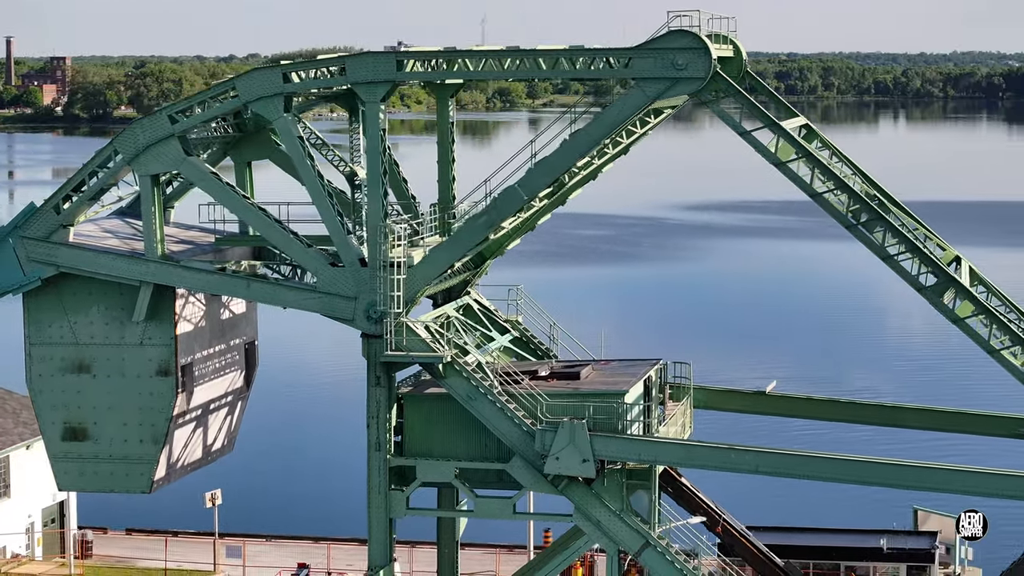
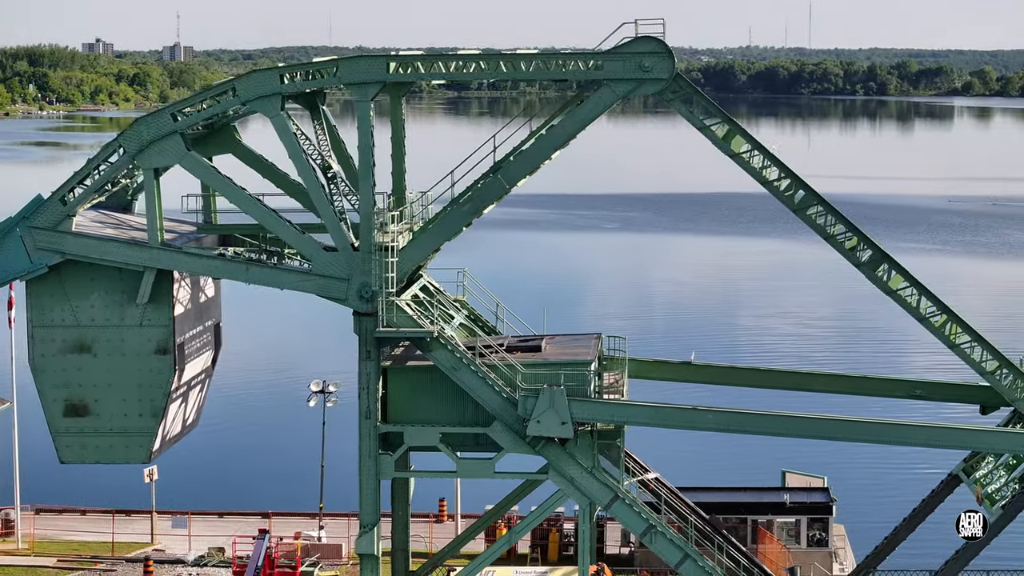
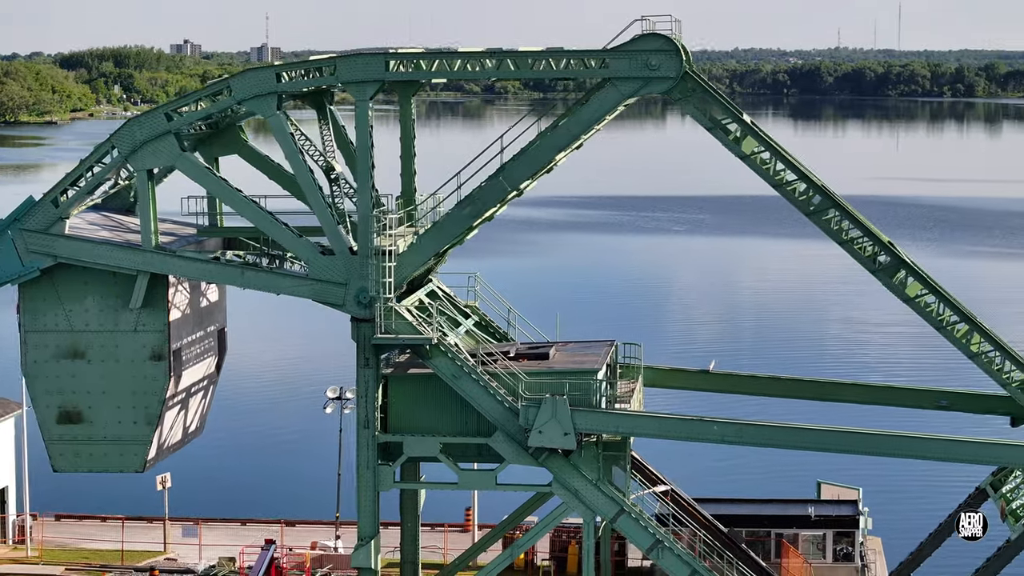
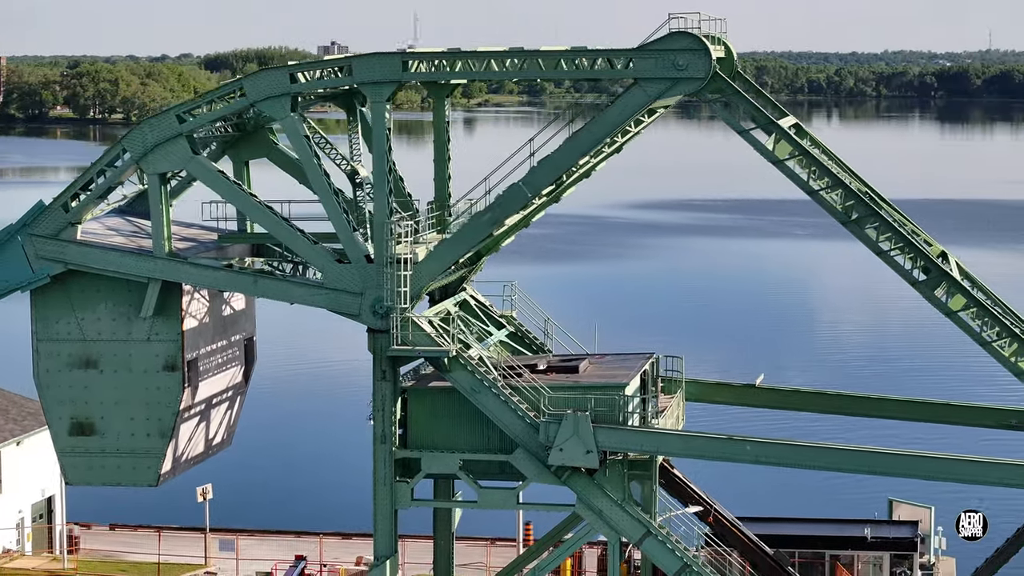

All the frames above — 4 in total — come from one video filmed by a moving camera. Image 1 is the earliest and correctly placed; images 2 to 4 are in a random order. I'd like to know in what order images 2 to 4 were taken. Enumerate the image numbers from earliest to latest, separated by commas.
4, 3, 2
